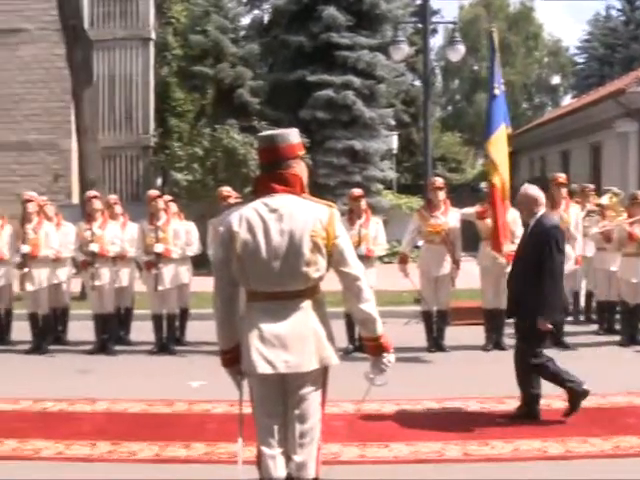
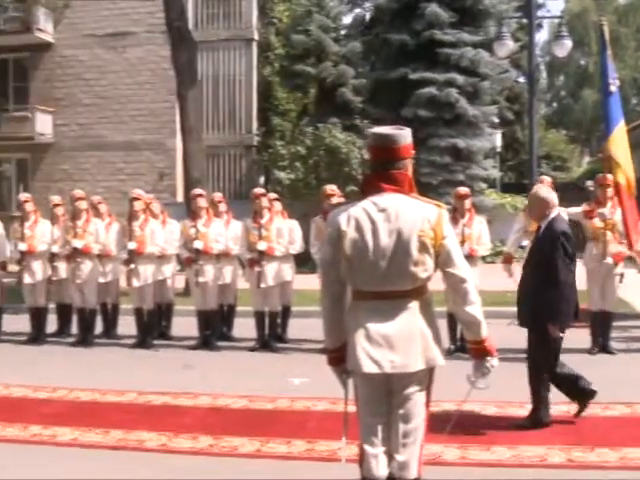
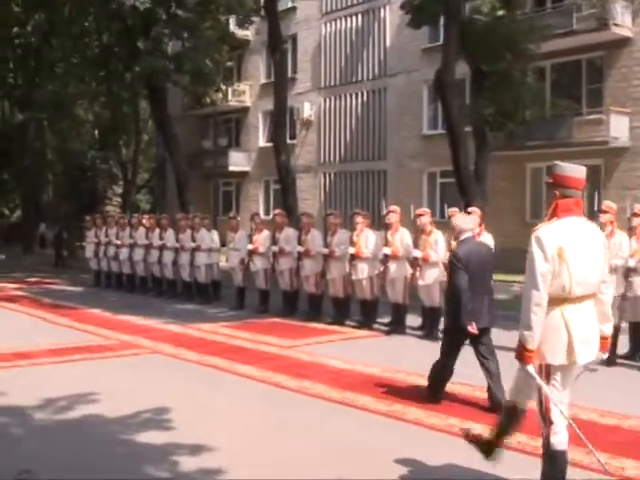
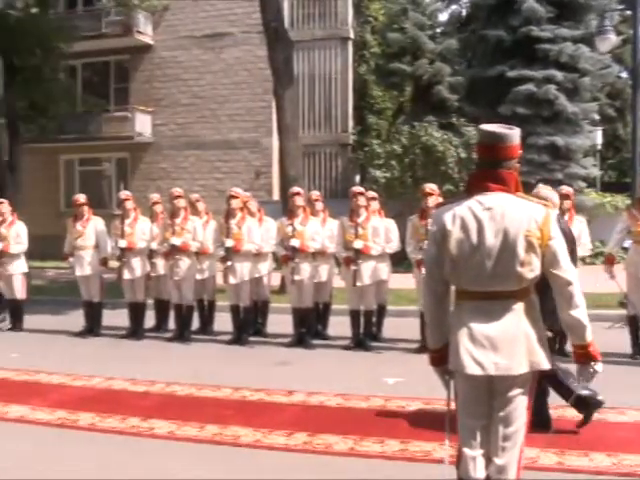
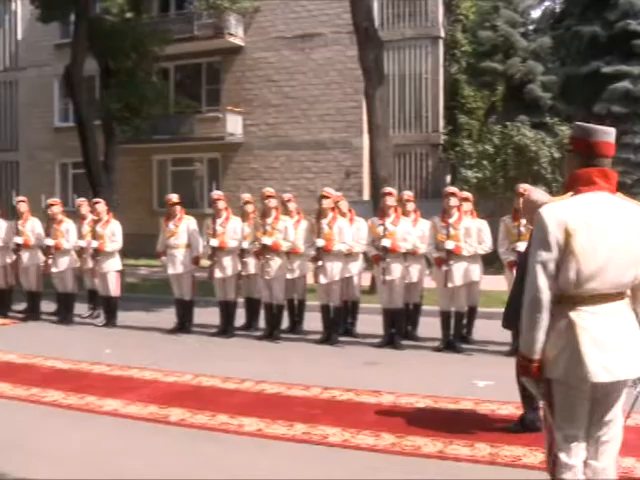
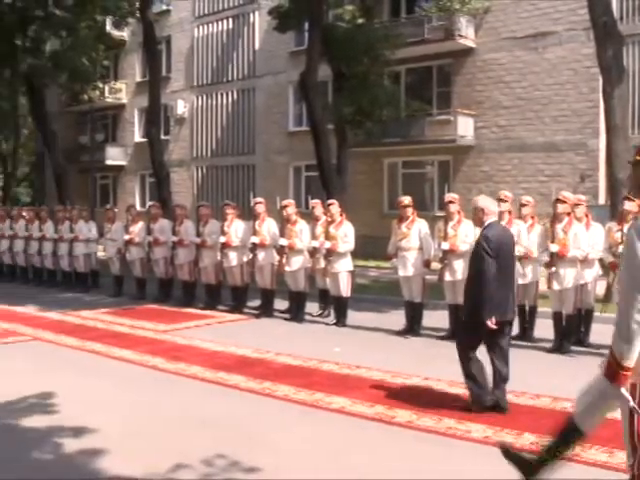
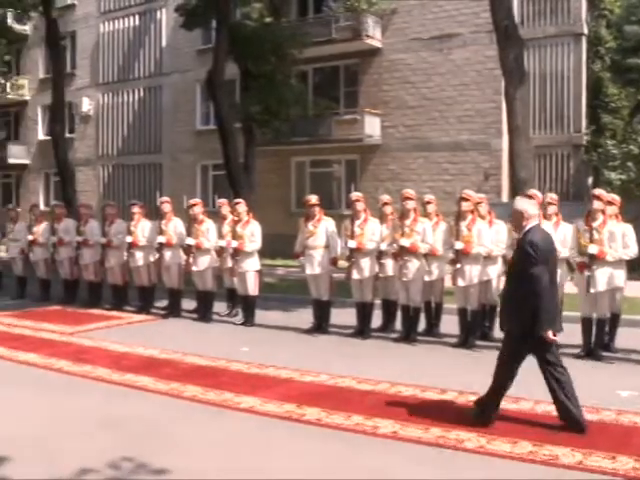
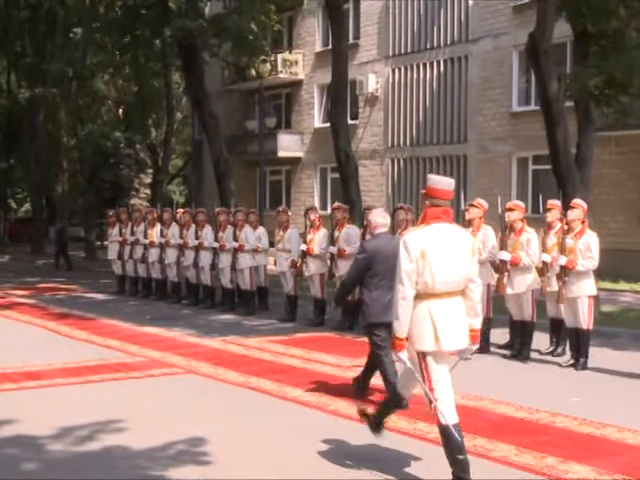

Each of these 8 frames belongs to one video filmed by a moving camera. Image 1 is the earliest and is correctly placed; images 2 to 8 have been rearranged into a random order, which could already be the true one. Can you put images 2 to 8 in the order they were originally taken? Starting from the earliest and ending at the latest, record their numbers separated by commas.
2, 4, 5, 7, 6, 3, 8
